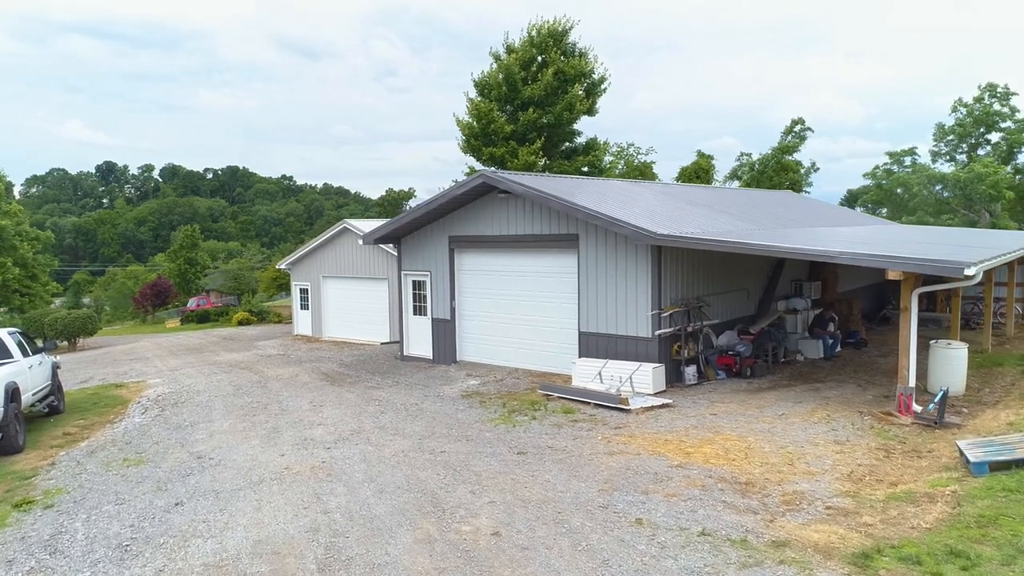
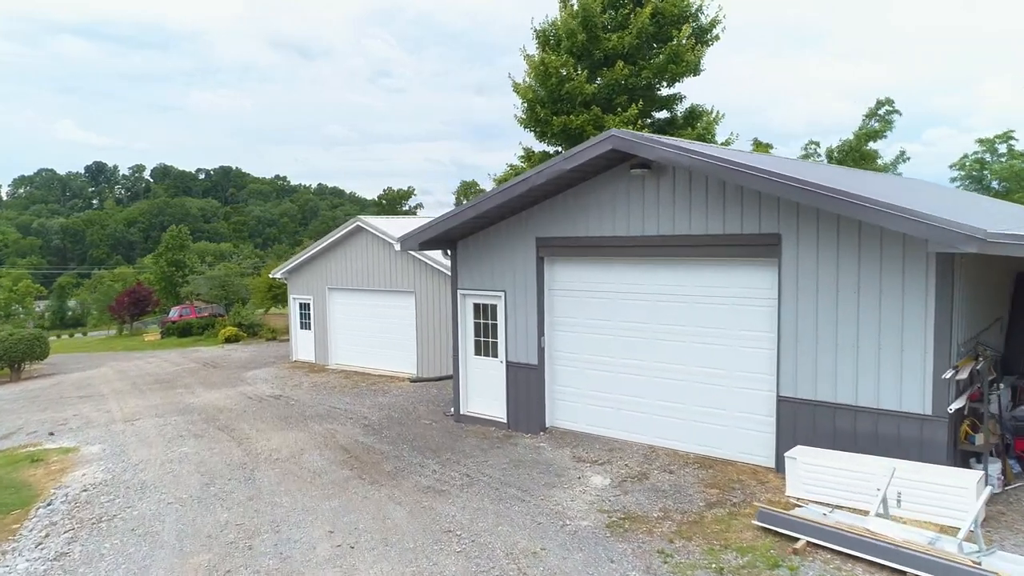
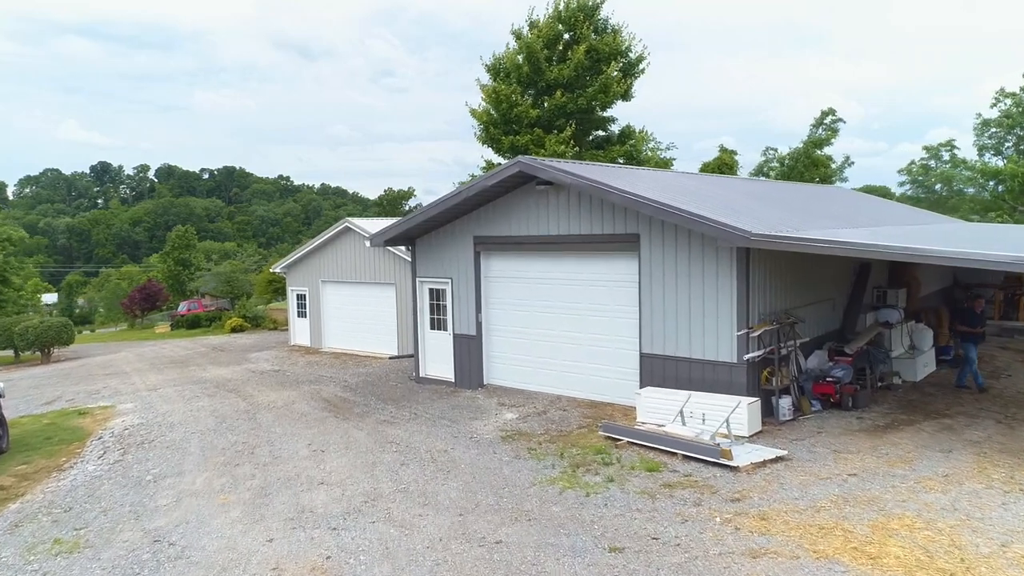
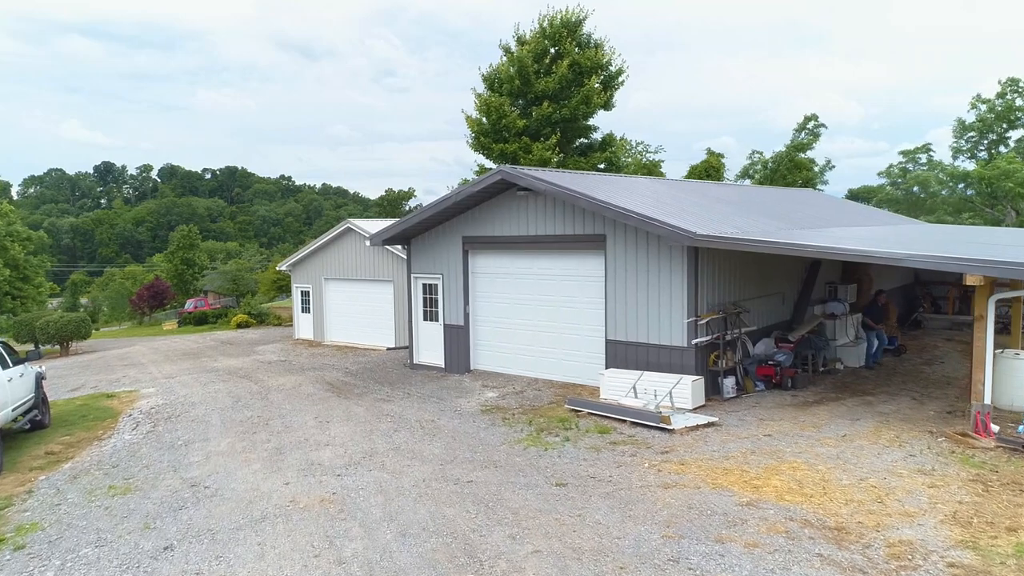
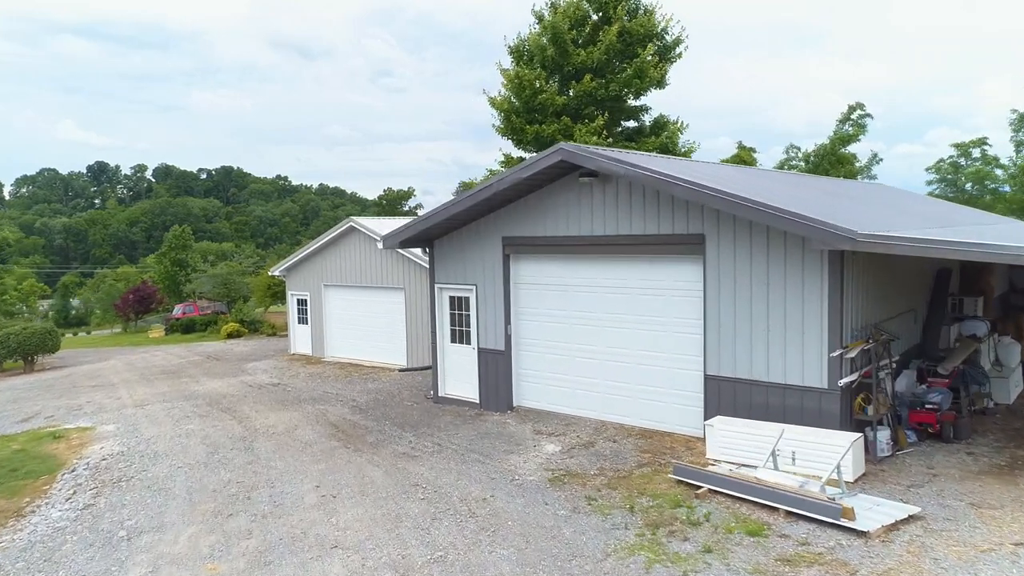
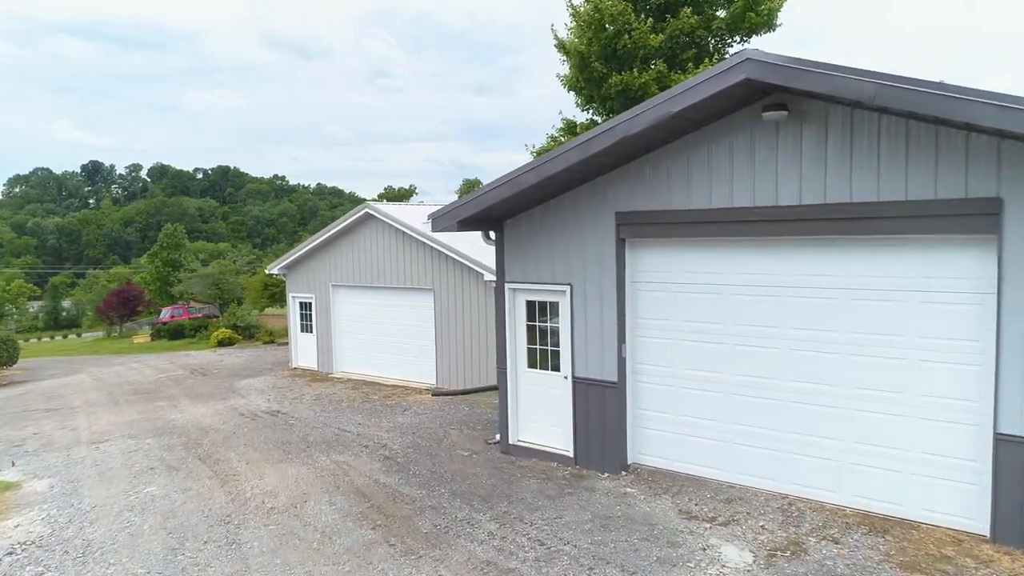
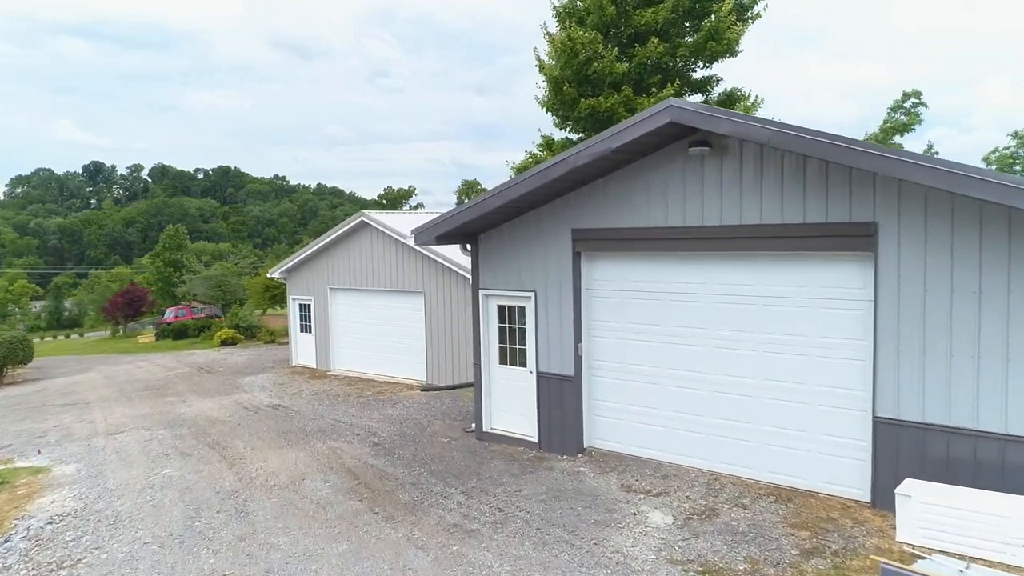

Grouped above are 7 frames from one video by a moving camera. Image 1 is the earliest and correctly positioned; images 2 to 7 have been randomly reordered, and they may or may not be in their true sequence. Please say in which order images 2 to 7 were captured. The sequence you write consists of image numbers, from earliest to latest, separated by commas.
4, 3, 5, 2, 7, 6
